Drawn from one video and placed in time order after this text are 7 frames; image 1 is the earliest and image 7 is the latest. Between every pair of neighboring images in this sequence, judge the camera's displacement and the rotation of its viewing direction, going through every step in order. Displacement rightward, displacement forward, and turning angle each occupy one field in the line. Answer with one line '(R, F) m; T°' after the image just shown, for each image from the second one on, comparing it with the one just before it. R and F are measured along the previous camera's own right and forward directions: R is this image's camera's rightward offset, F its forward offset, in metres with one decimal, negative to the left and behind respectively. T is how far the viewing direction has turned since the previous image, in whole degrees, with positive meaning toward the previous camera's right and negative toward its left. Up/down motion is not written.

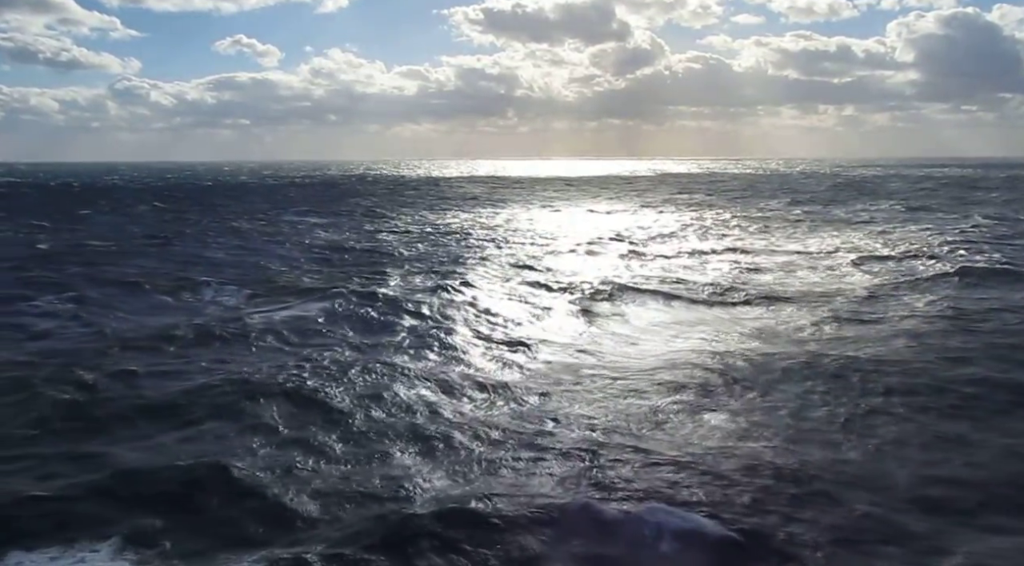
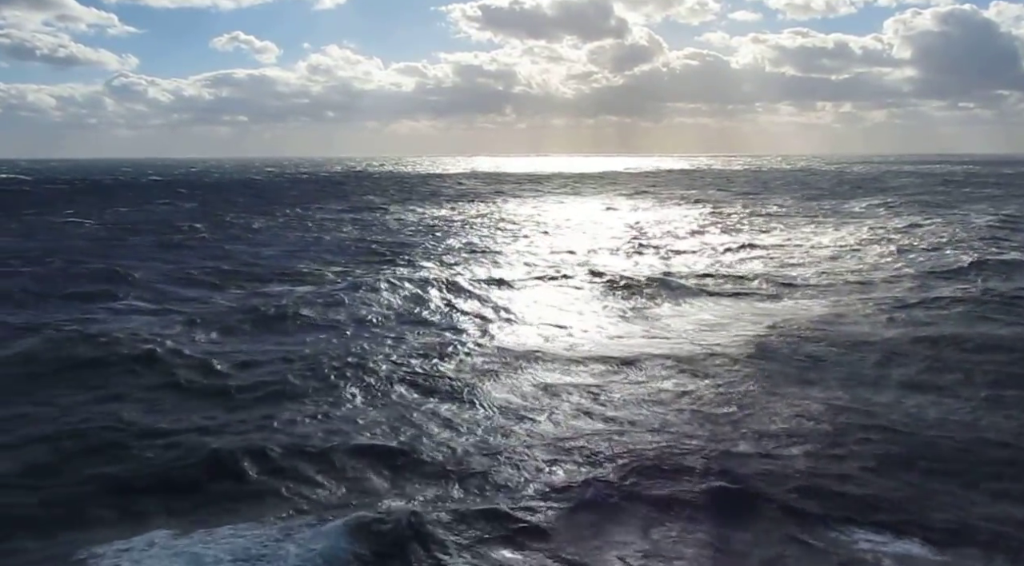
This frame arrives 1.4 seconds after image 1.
(-1.5, -0.4) m; 0°
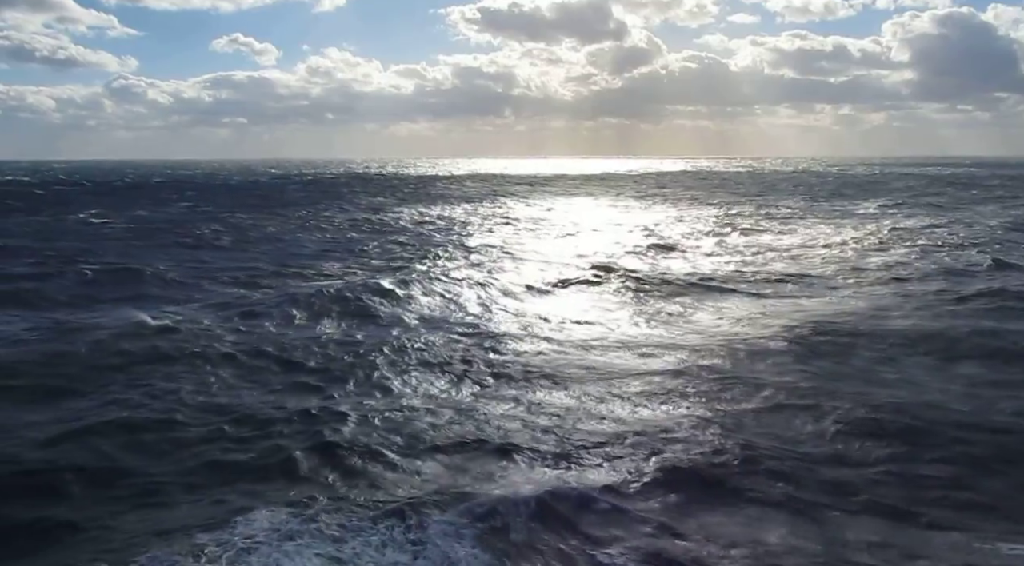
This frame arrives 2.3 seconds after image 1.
(-0.9, -0.3) m; 0°
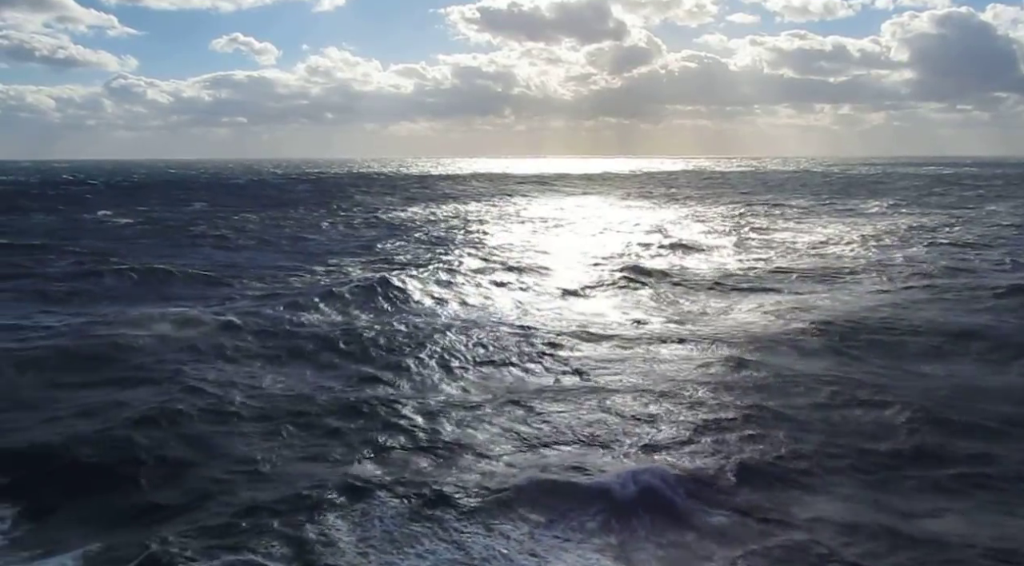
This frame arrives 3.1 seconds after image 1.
(-0.8, -0.3) m; 0°
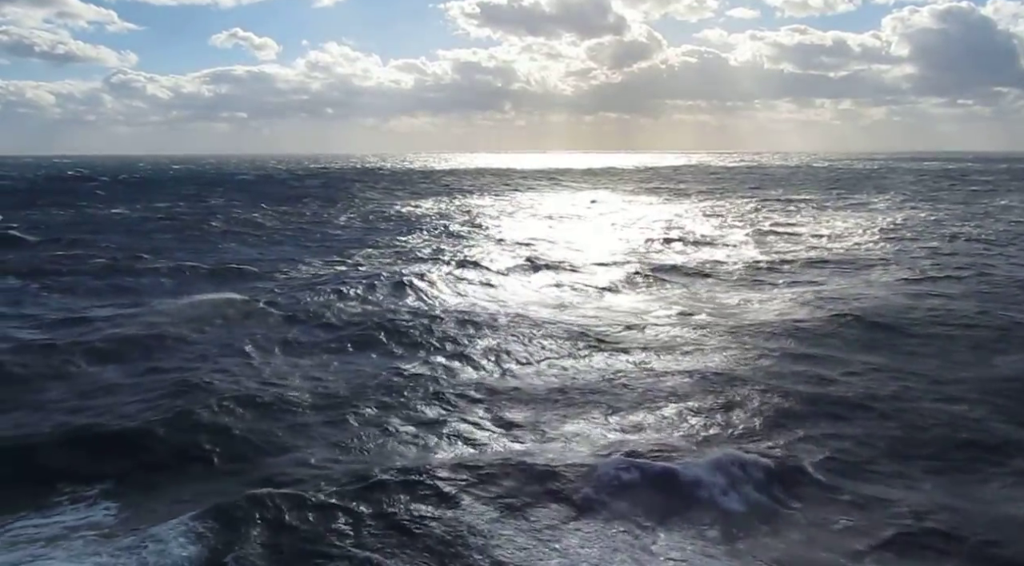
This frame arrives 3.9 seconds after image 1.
(-0.9, -0.1) m; 0°
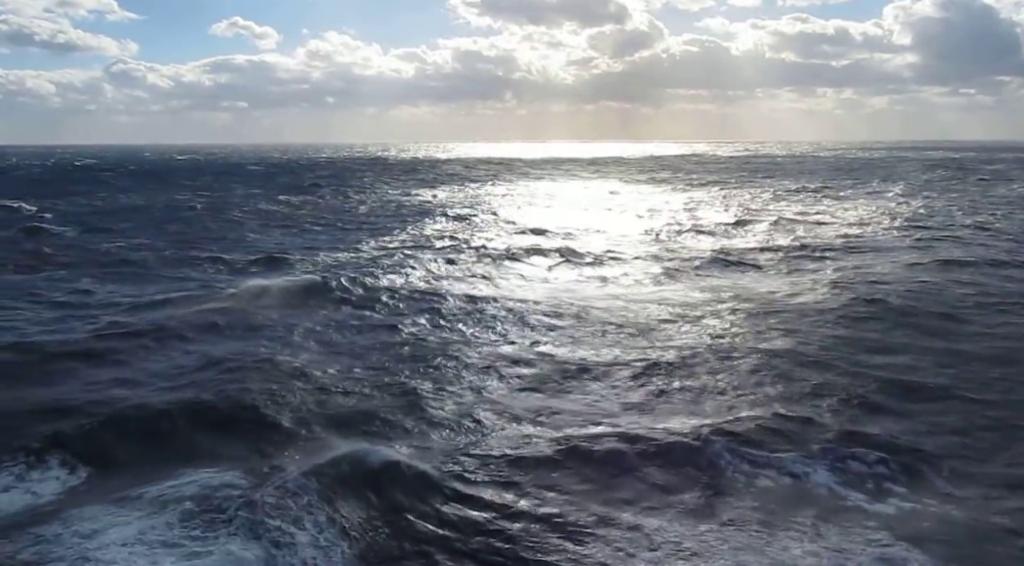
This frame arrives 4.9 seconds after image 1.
(-1.2, -0.4) m; 0°
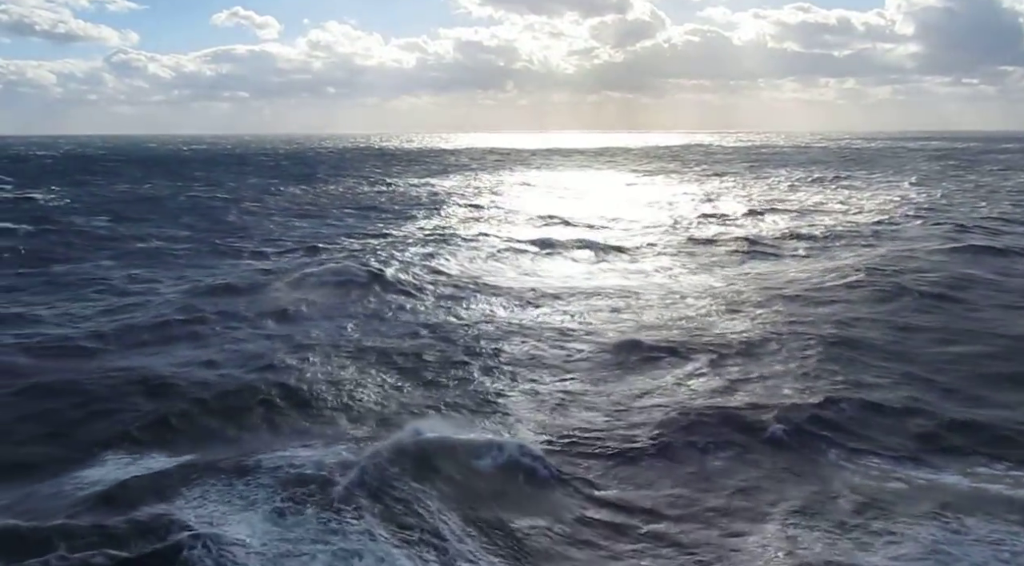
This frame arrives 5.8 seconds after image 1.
(-1.3, -0.3) m; 0°
